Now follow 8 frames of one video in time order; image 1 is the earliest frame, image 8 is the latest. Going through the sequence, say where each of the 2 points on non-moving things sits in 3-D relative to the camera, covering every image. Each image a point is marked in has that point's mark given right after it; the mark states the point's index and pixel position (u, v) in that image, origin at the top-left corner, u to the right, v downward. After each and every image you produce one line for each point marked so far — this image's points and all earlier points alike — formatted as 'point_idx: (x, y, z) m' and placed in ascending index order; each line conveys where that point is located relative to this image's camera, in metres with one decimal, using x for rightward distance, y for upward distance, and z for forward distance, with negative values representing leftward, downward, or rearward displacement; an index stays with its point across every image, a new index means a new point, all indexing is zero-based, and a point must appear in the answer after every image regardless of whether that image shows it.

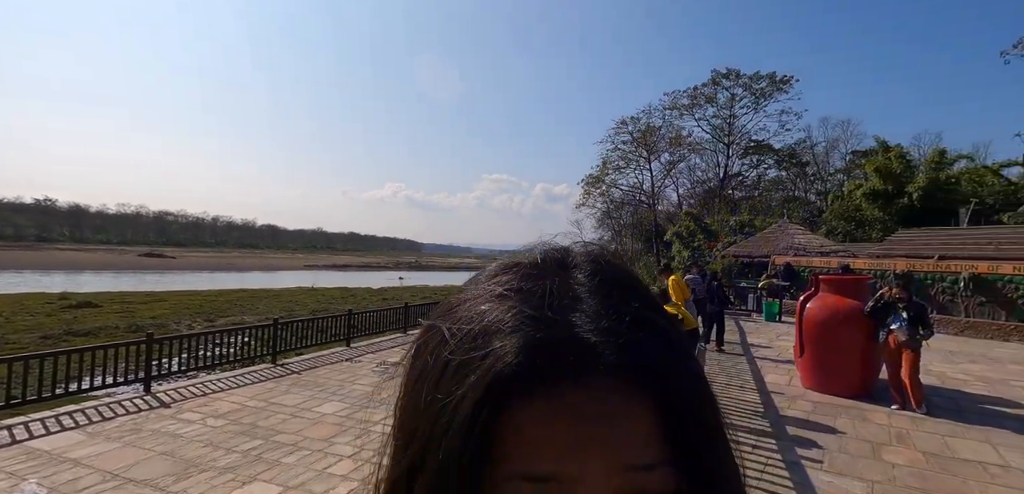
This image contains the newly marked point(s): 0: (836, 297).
0: (+4.2, -0.7, +5.7) m
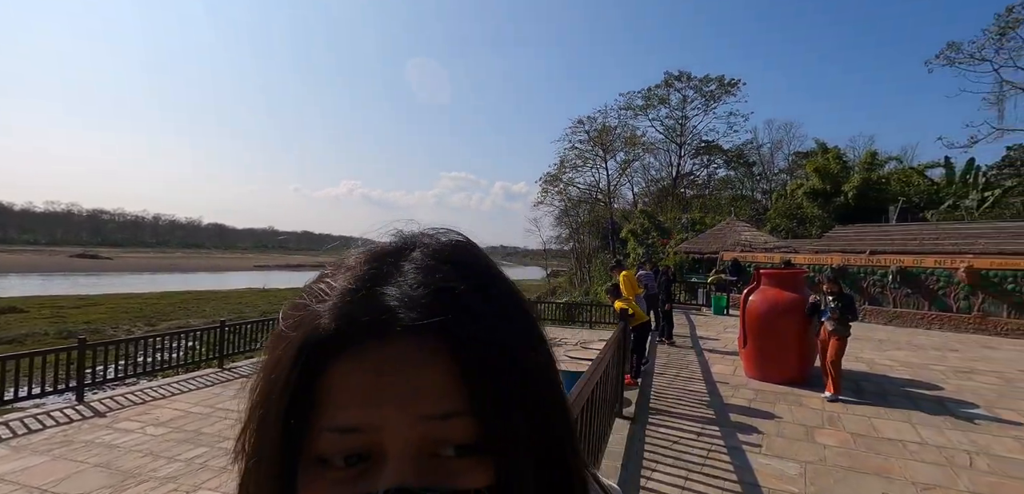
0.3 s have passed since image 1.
0: (+3.6, -0.6, +6.0) m
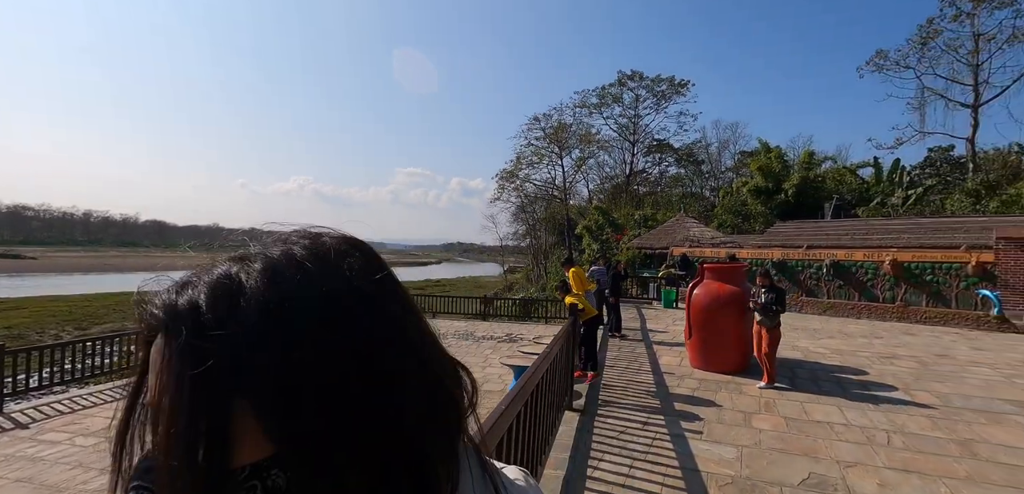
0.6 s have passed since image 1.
0: (+2.9, -0.5, +6.2) m
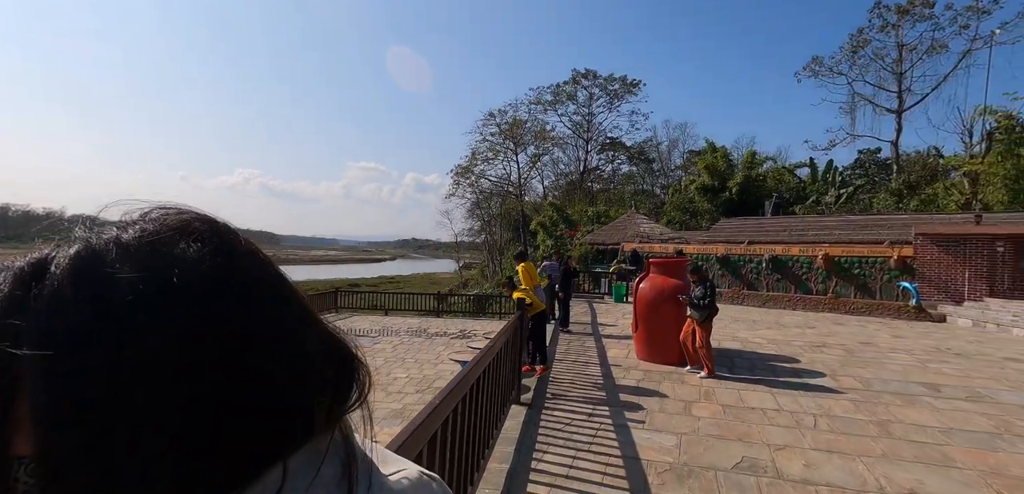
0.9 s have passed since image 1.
0: (+2.2, -0.4, +6.4) m
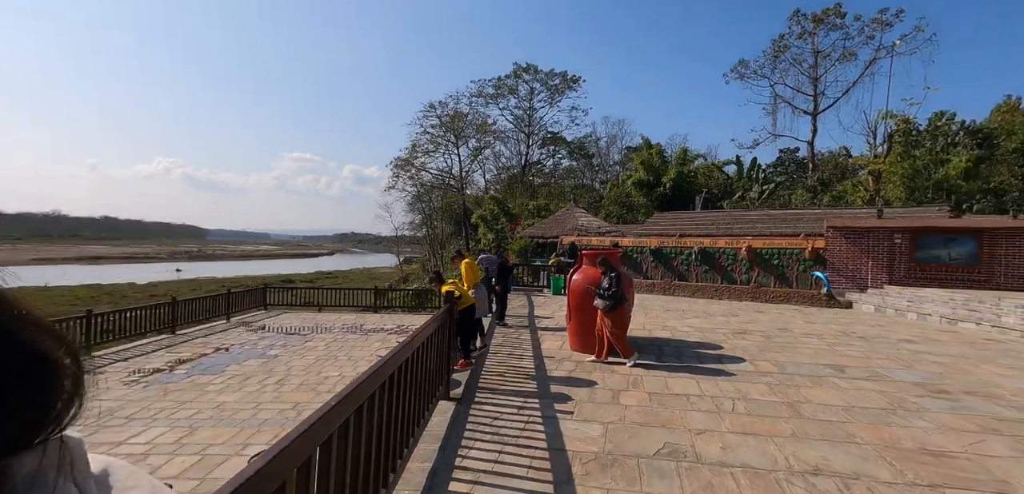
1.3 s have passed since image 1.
0: (+1.2, -0.3, +6.4) m
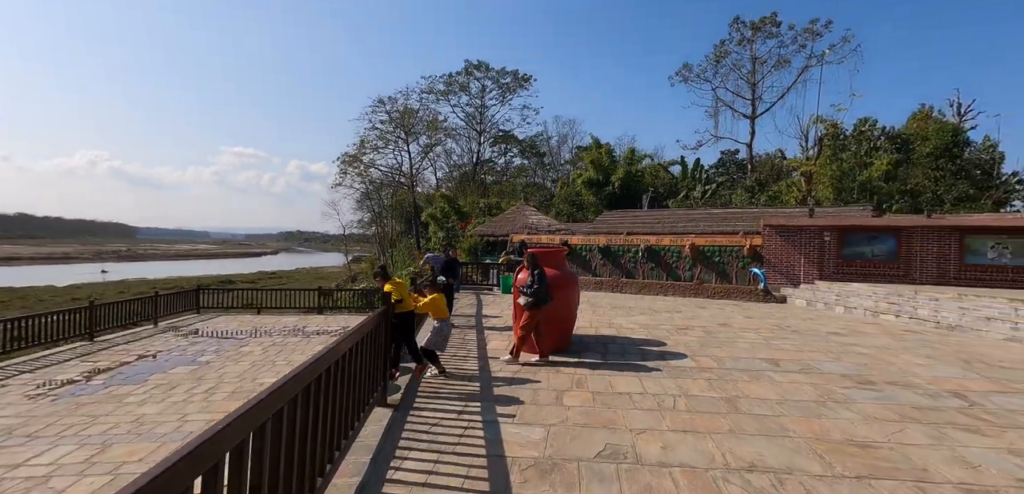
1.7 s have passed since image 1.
0: (+0.4, -0.3, +6.2) m
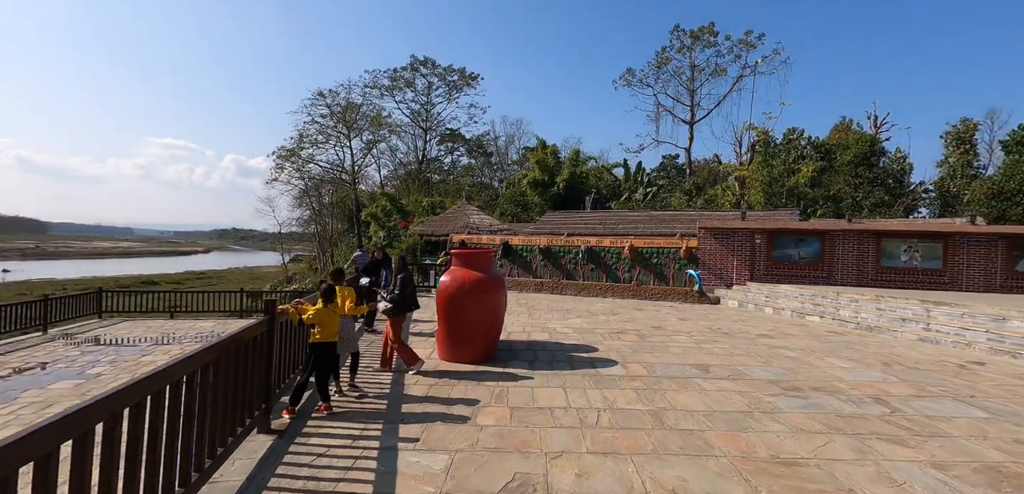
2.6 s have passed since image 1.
0: (-0.6, -0.2, +5.7) m
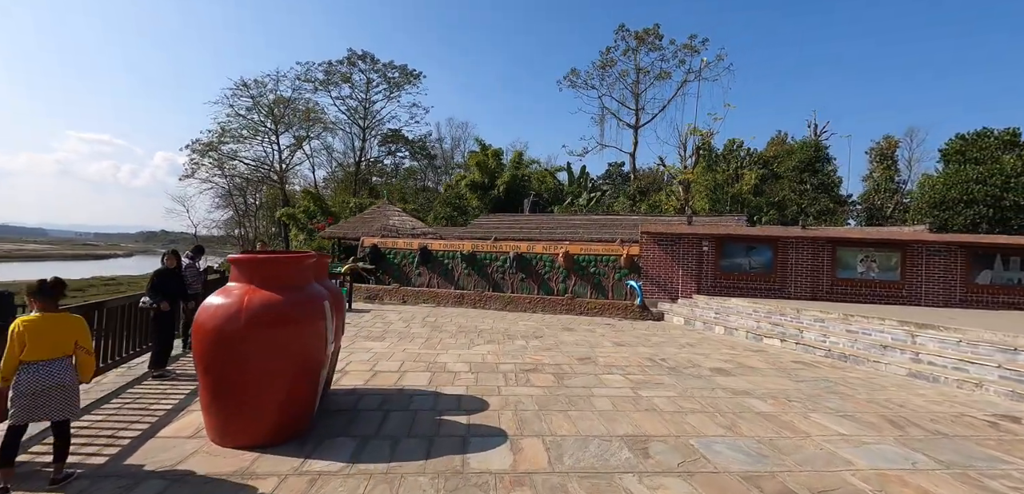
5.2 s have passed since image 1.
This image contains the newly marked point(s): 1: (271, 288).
0: (-2.0, -0.2, +3.2) m
1: (-1.8, -0.3, +3.3) m
